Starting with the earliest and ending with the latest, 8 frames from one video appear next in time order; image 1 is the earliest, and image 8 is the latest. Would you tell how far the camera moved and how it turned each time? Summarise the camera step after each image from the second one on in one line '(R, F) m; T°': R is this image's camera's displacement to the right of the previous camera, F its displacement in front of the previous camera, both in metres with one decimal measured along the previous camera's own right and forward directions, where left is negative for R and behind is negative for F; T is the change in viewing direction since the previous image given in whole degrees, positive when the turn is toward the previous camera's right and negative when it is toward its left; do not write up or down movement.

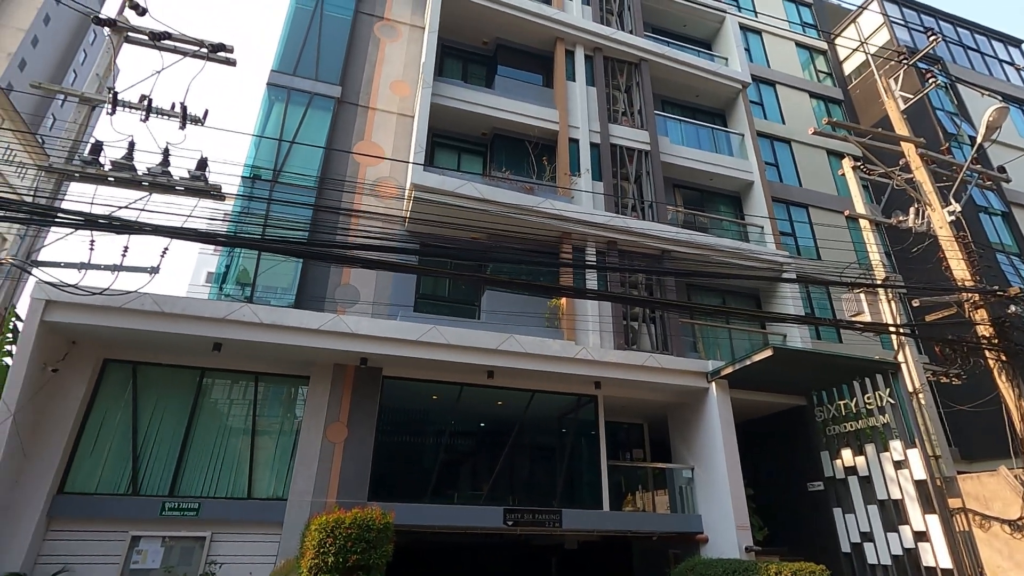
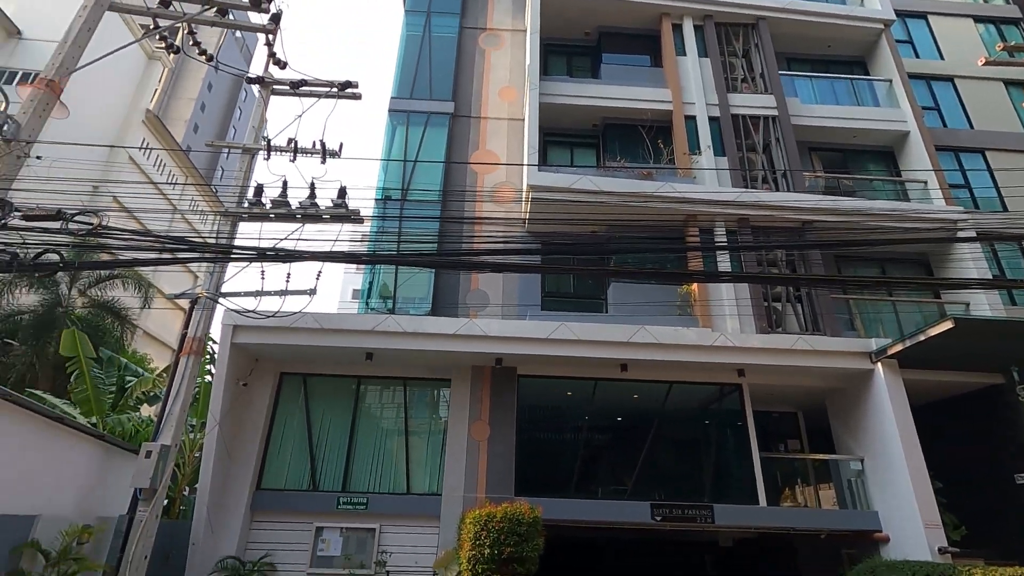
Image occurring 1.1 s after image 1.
(0.0, 0.0) m; -13°
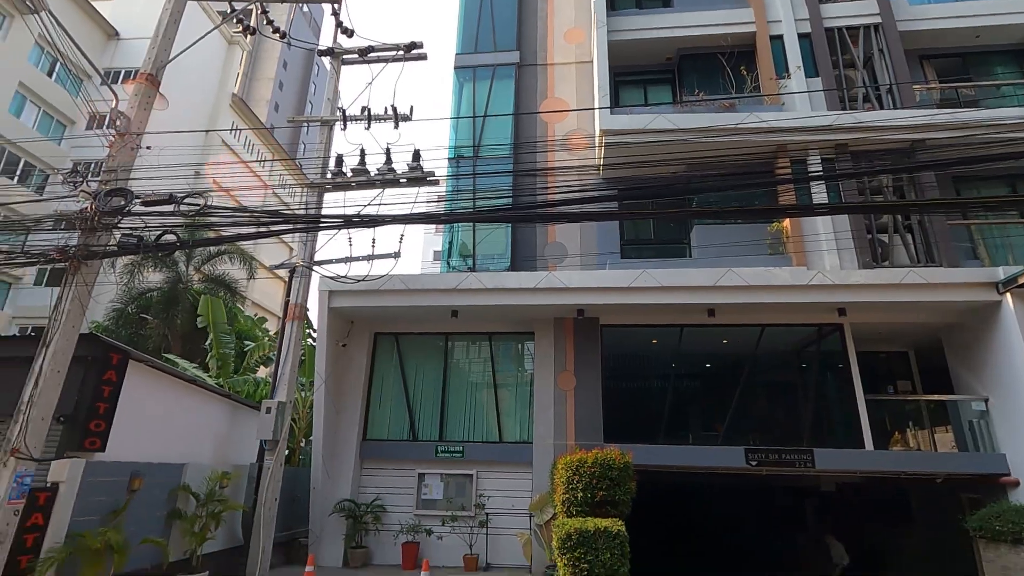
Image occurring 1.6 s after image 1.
(0.0, 0.0) m; -8°
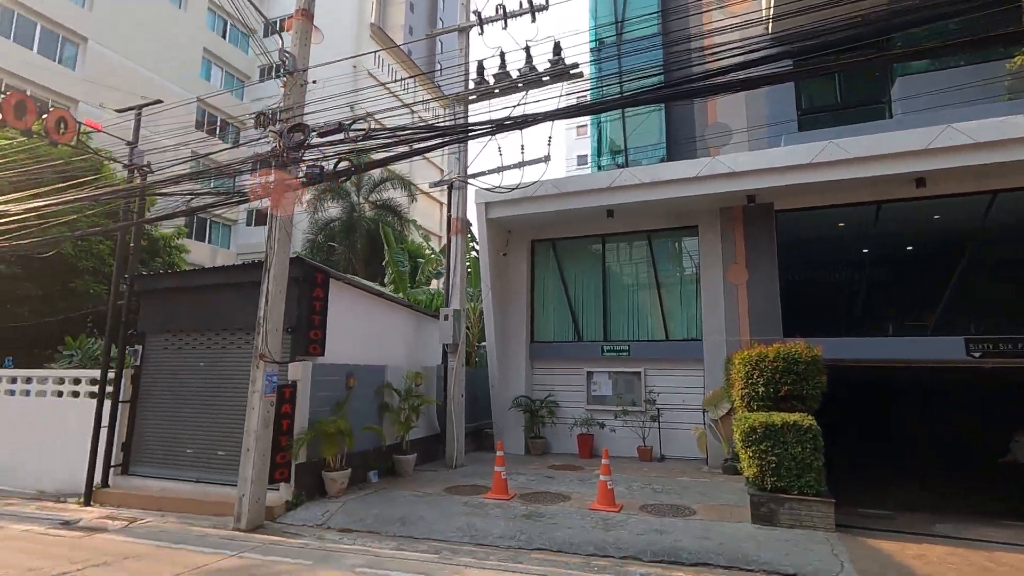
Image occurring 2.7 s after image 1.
(-0.2, +0.1) m; -16°
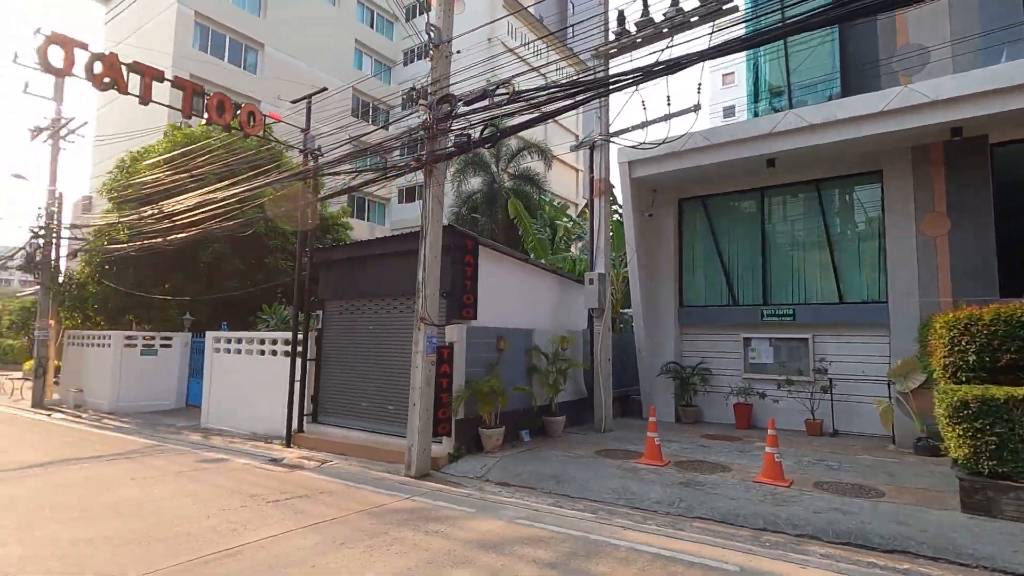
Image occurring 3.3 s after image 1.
(-0.2, +0.1) m; -15°
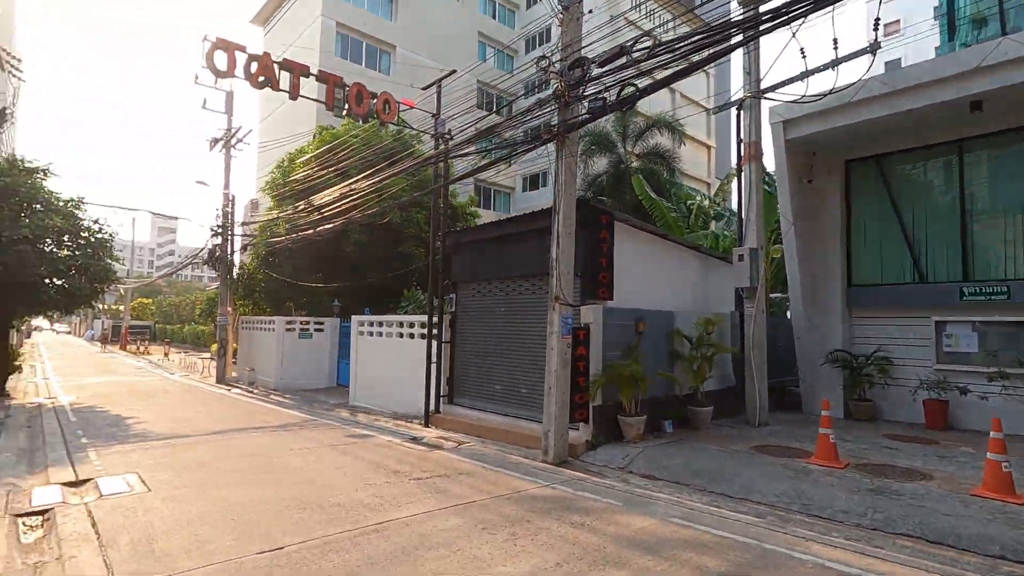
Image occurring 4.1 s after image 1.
(-0.2, +0.5) m; -13°
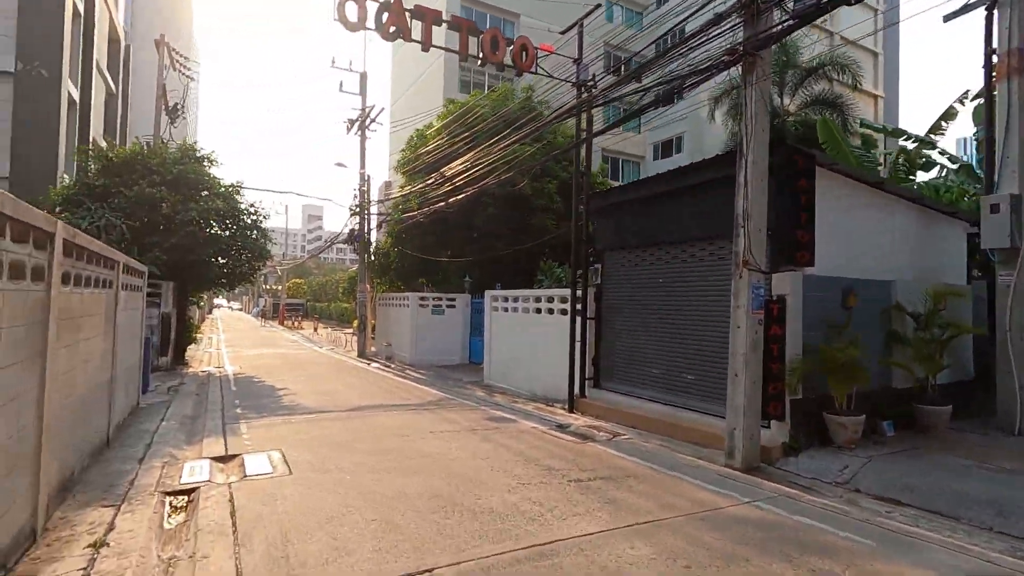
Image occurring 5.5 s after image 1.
(-0.6, +1.2) m; -13°
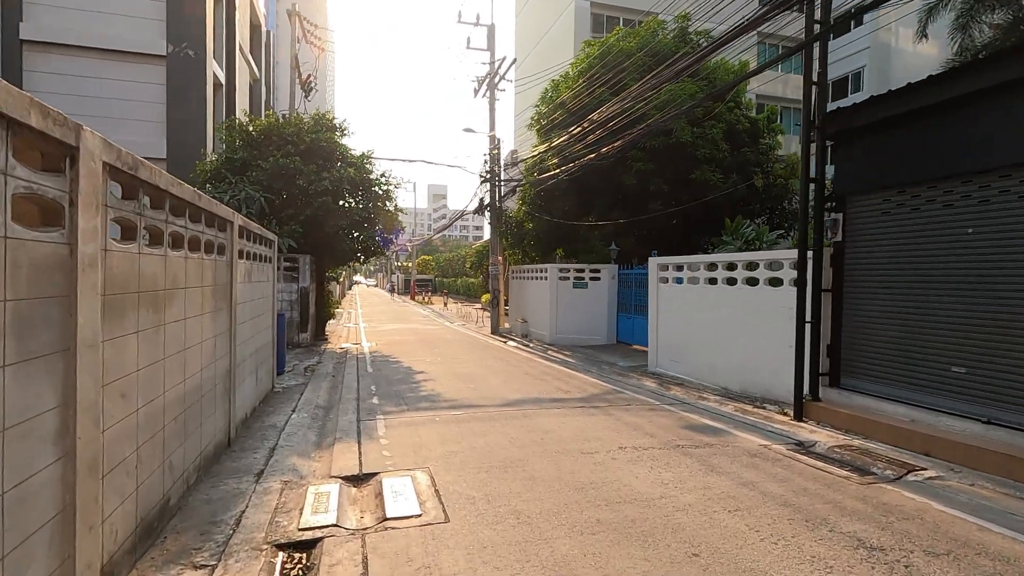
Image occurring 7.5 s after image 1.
(-1.0, +2.1) m; -13°
